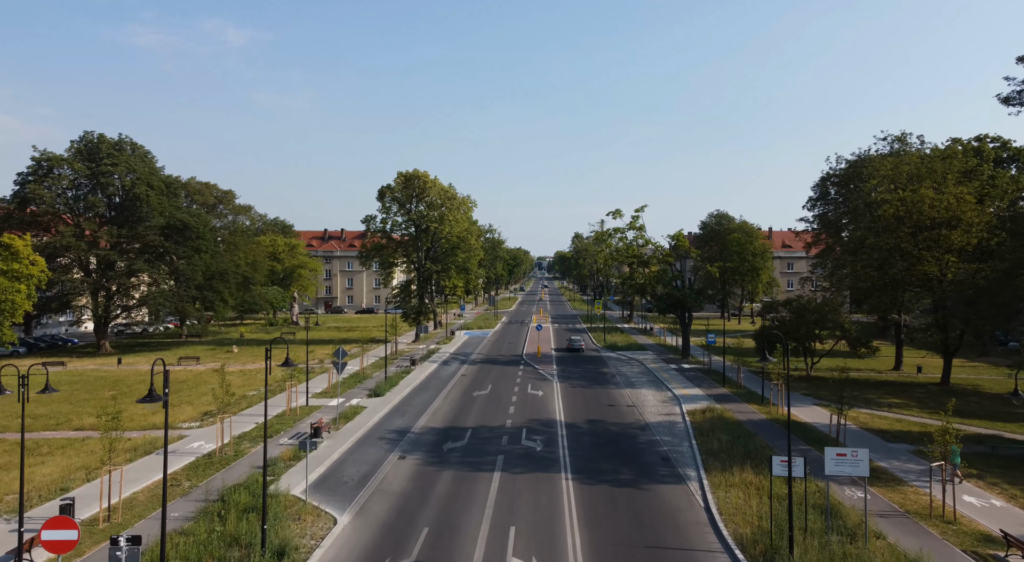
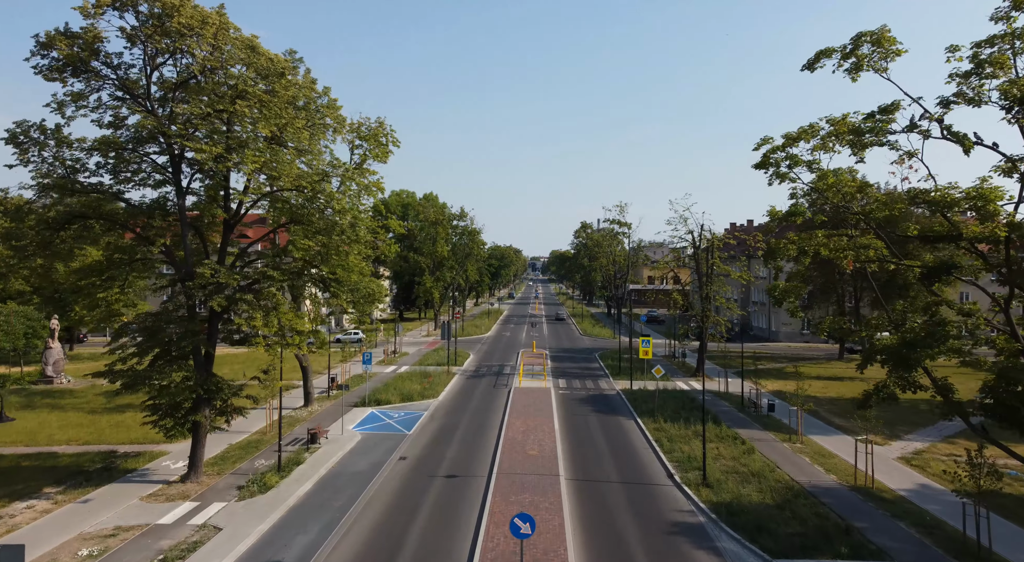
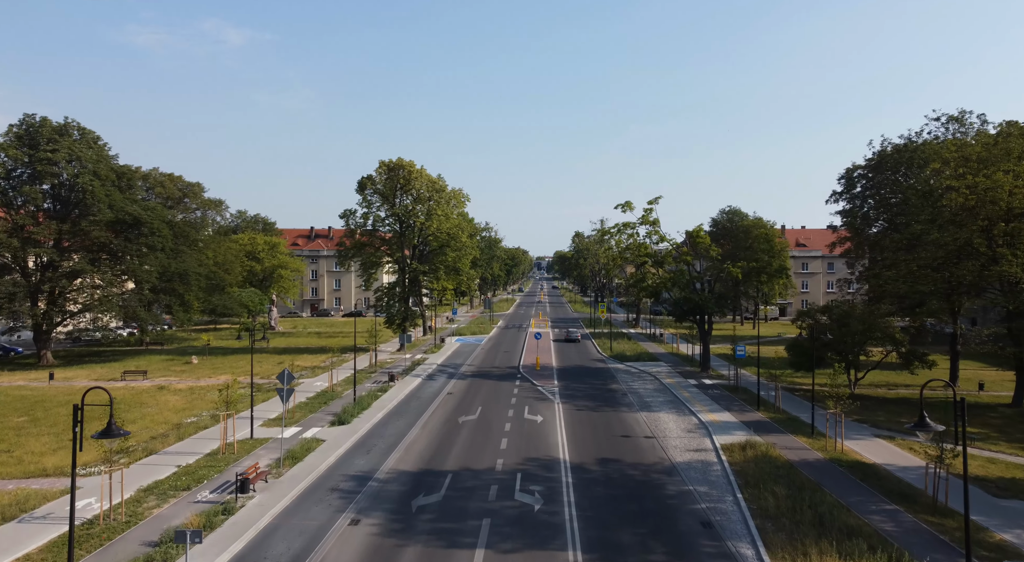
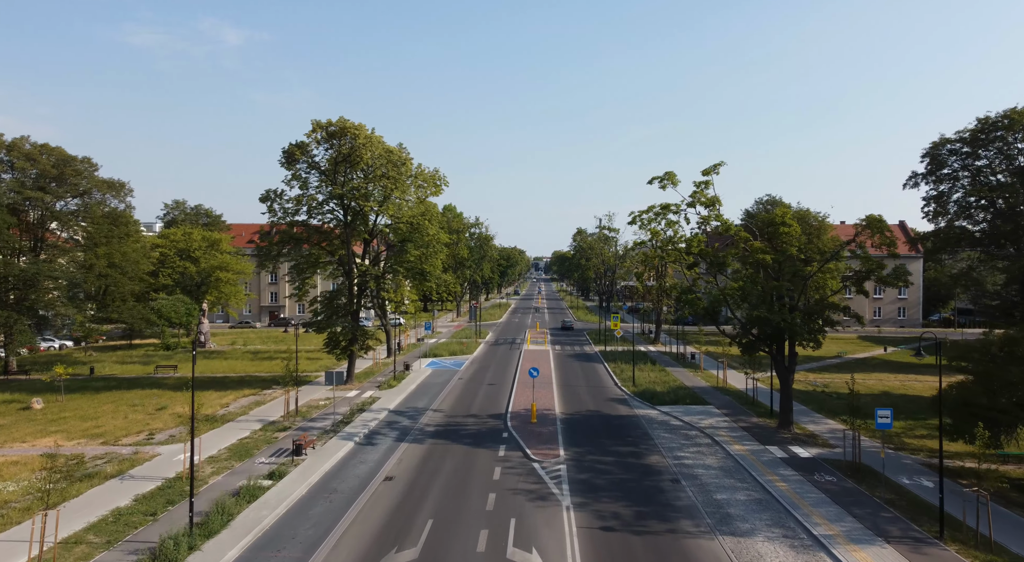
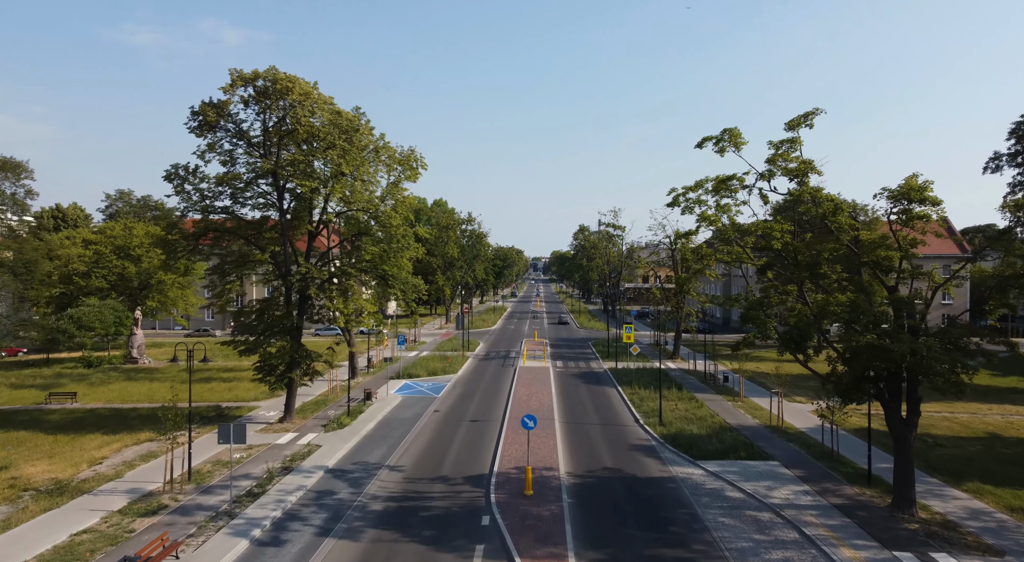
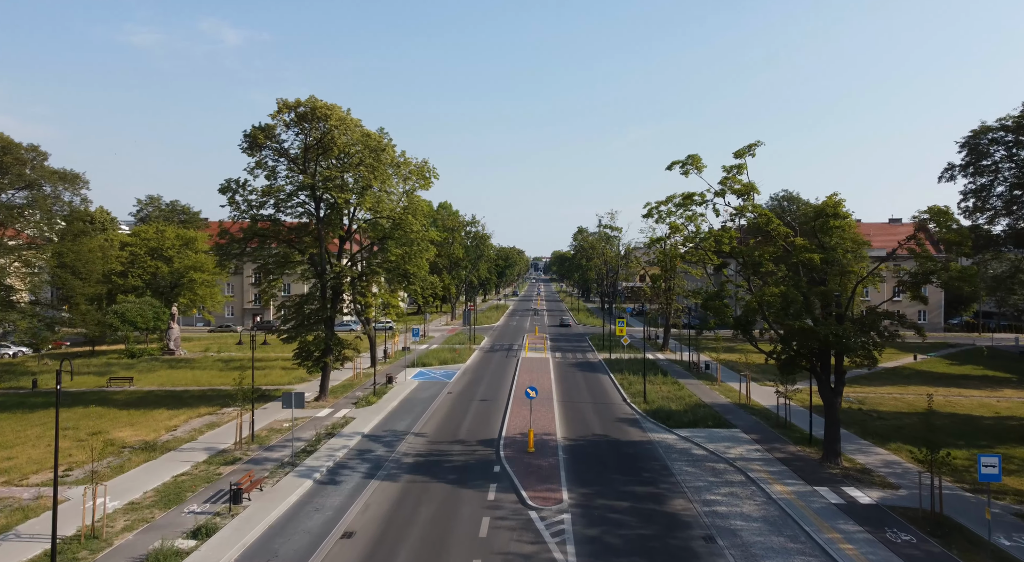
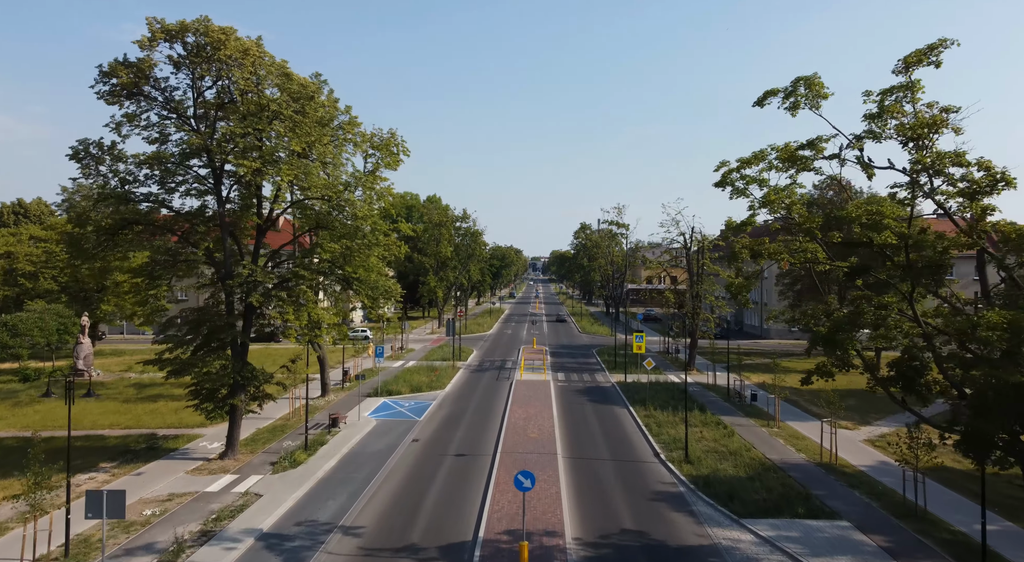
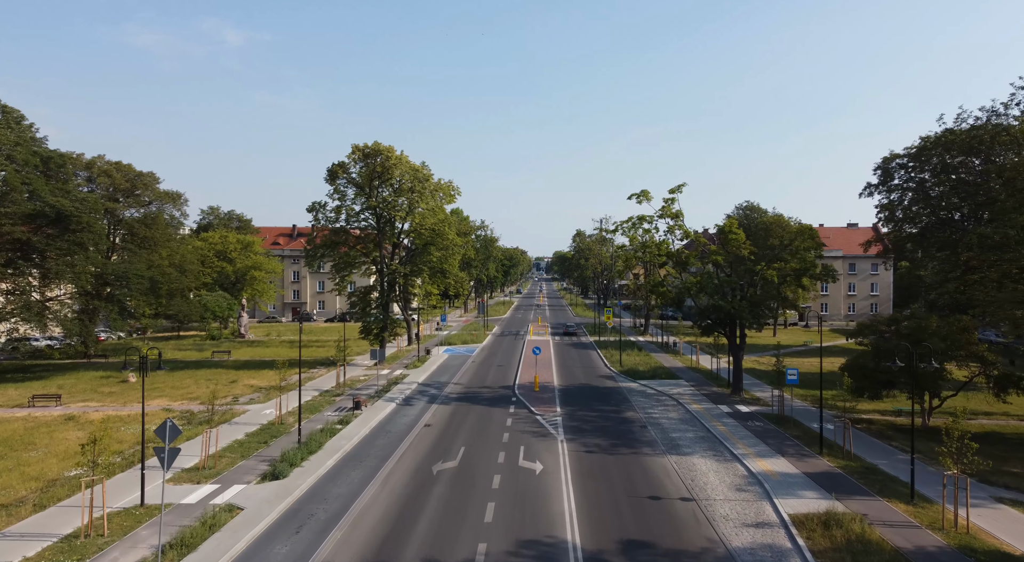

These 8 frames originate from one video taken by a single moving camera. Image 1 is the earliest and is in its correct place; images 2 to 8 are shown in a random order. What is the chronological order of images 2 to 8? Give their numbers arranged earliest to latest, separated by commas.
3, 8, 4, 6, 5, 7, 2
